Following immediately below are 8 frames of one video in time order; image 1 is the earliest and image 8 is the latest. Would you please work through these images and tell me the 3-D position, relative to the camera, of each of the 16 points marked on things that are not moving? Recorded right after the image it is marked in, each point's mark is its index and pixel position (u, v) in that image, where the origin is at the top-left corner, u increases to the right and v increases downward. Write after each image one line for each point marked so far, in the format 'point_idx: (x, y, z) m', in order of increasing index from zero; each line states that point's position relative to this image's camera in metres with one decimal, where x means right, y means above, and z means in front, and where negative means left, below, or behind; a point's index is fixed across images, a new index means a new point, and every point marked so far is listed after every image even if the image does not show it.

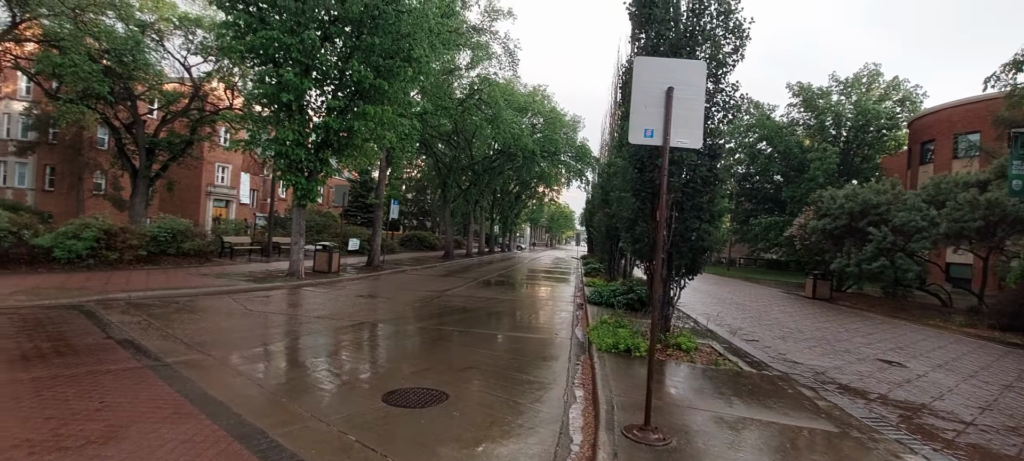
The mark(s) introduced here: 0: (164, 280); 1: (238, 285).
0: (-8.9, -1.3, +12.7) m
1: (-7.4, -1.5, +13.4) m
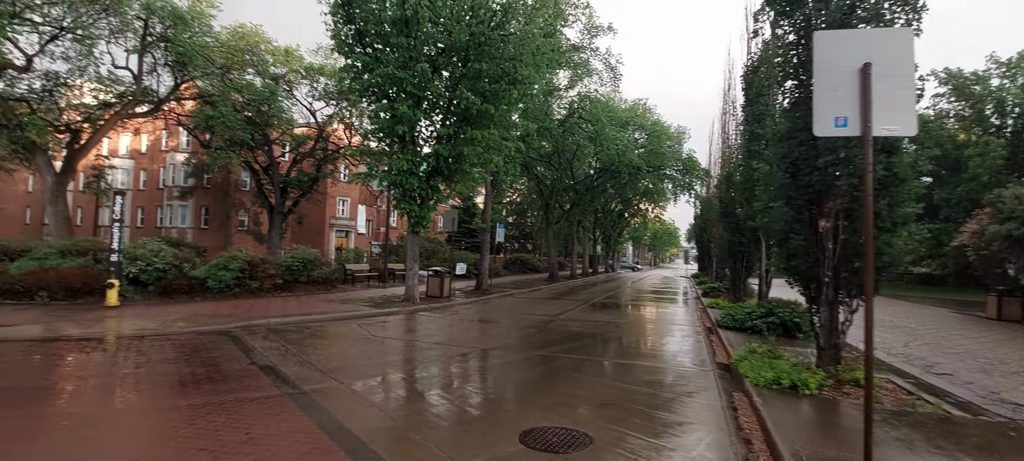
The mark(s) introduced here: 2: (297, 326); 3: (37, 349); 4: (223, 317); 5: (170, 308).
0: (-5.9, -2.1, +13.6) m
1: (-4.2, -2.2, +13.9) m
2: (-4.9, -2.2, +11.2) m
3: (-8.3, -2.1, +8.6) m
4: (-6.9, -2.1, +11.9) m
5: (-9.0, -2.0, +13.0) m
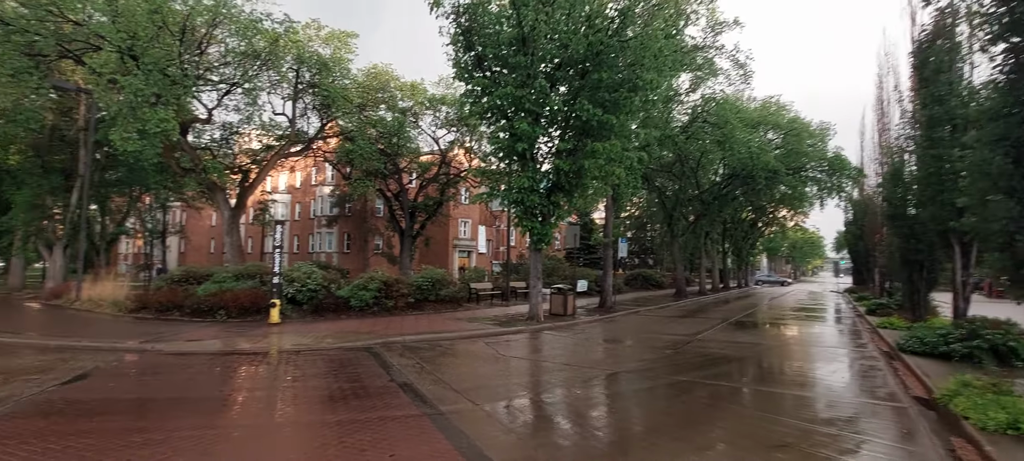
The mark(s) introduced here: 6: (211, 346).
0: (-2.4, -2.7, +14.1) m
1: (-0.7, -2.8, +14.0) m
2: (-1.9, -2.7, +11.6) m
3: (-5.8, -2.6, +9.8) m
4: (-3.8, -2.6, +12.7) m
5: (-5.5, -2.7, +14.2) m
6: (-6.8, -2.6, +11.2) m
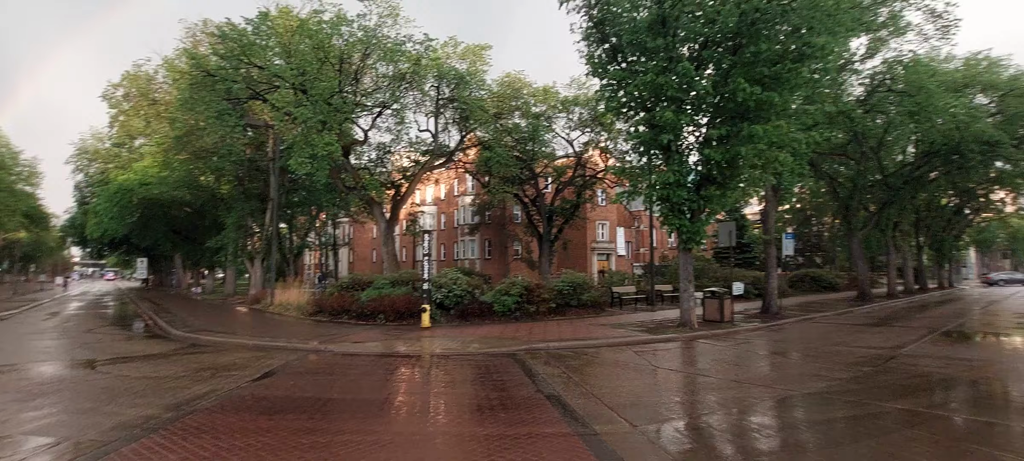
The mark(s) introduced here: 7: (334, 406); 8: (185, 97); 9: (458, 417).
0: (+1.6, -2.8, +13.6) m
1: (+3.3, -2.8, +13.1) m
2: (+1.4, -2.7, +11.1) m
3: (-2.9, -2.8, +10.5) m
4: (-0.1, -2.8, +12.6) m
5: (-1.3, -2.9, +14.6) m
6: (-3.4, -2.9, +12.0) m
7: (-2.4, -2.3, +6.6) m
8: (-12.4, +5.2, +19.0) m
9: (-0.7, -2.3, +6.0) m
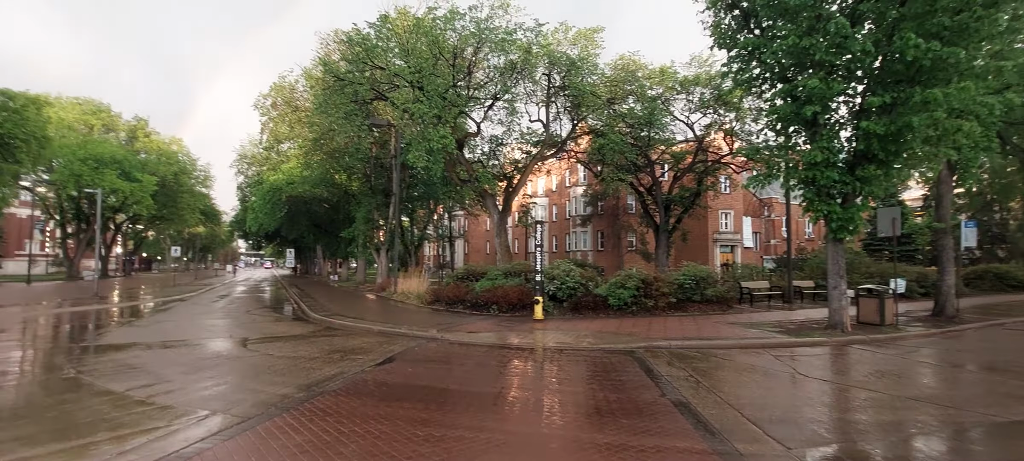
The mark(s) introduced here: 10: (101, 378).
0: (+4.6, -2.5, +12.5) m
1: (+6.1, -2.5, +11.6) m
2: (+3.8, -2.5, +10.1) m
3: (-0.4, -2.6, +10.4) m
4: (+2.7, -2.5, +11.9) m
5: (+1.9, -2.6, +14.1) m
6: (-0.6, -2.6, +12.1) m
7: (-0.8, -2.2, +6.5) m
8: (-8.0, +5.5, +20.8) m
9: (+0.7, -2.1, +5.6) m
10: (-6.3, -2.2, +7.5) m
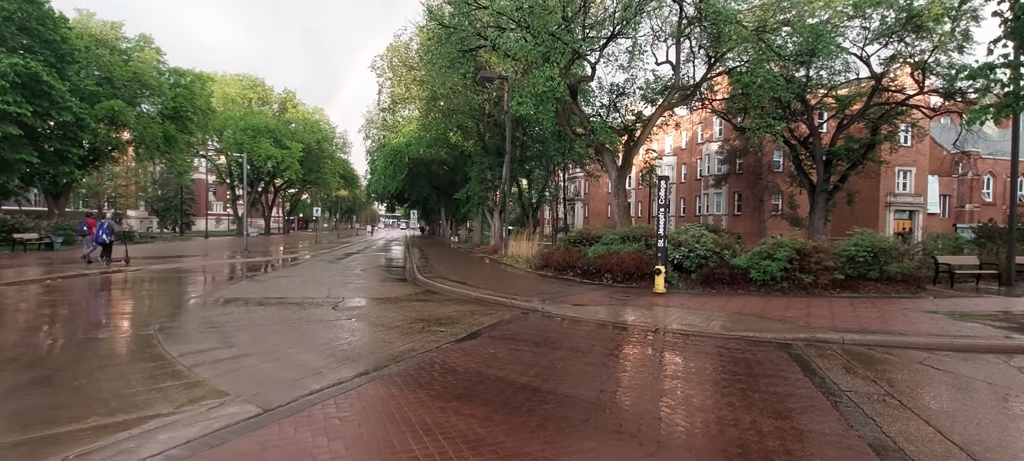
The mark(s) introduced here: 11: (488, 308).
0: (+6.9, -1.6, +9.4) m
1: (+8.1, -1.7, +8.1) m
2: (+5.5, -1.8, +7.2) m
3: (+1.5, -1.8, +8.6) m
4: (+4.9, -1.7, +9.3) m
5: (+4.7, -1.6, +11.6) m
6: (+1.7, -1.7, +10.2) m
7: (+0.1, -1.7, +4.9) m
8: (-3.3, +7.1, +19.8) m
9: (+1.4, -1.7, +3.6) m
10: (-4.9, -1.6, +7.2) m
11: (-0.5, -1.7, +11.1) m
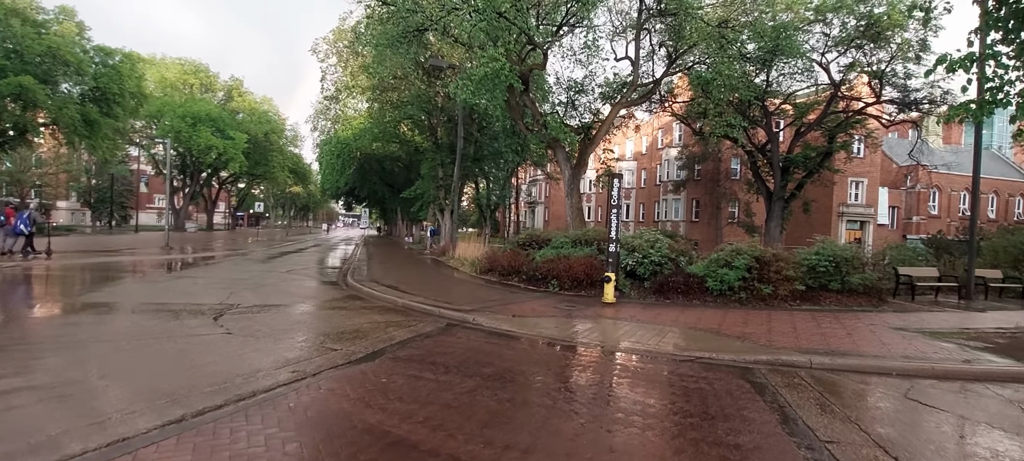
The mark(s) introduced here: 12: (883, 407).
0: (+5.6, -1.8, +8.4) m
1: (+6.9, -1.9, +7.2) m
2: (+4.4, -1.9, +6.1) m
3: (+0.2, -1.8, +7.2) m
4: (+3.6, -1.7, +8.1) m
5: (+3.2, -1.7, +10.4) m
6: (+0.3, -1.7, +8.8) m
7: (-0.8, -1.6, +3.4) m
8: (-5.1, +7.2, +18.1) m
9: (+0.5, -1.6, +2.2) m
10: (-6.0, -1.4, +5.3) m
11: (-1.9, -1.7, +9.6) m
12: (+4.0, -1.8, +5.3) m
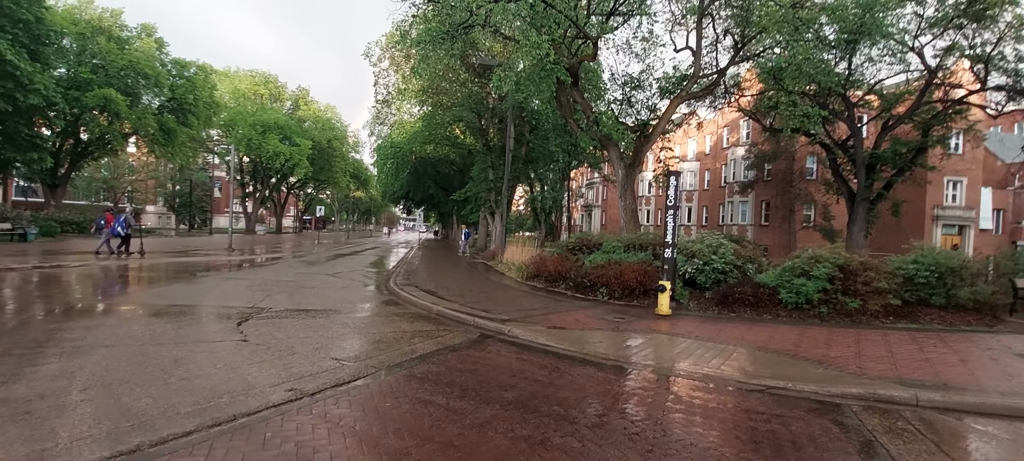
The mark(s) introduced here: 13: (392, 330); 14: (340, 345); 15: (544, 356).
0: (+6.1, -1.8, +6.8) m
1: (+7.3, -1.9, +5.5) m
2: (+4.7, -1.9, +4.7) m
3: (+0.7, -1.8, +6.3) m
4: (+4.1, -1.8, +6.8) m
5: (+4.0, -1.8, +9.1) m
6: (+1.0, -1.8, +7.9) m
7: (-0.8, -1.6, +2.6) m
8: (-3.4, +7.1, +17.9) m
9: (+0.4, -1.6, +1.3) m
10: (-5.7, -1.4, +5.1) m
11: (-1.2, -1.8, +8.9) m
12: (+4.2, -1.9, +4.0) m
13: (-2.0, -1.7, +8.3) m
14: (-2.4, -1.6, +7.1) m
15: (+0.5, -1.9, +7.4) m
